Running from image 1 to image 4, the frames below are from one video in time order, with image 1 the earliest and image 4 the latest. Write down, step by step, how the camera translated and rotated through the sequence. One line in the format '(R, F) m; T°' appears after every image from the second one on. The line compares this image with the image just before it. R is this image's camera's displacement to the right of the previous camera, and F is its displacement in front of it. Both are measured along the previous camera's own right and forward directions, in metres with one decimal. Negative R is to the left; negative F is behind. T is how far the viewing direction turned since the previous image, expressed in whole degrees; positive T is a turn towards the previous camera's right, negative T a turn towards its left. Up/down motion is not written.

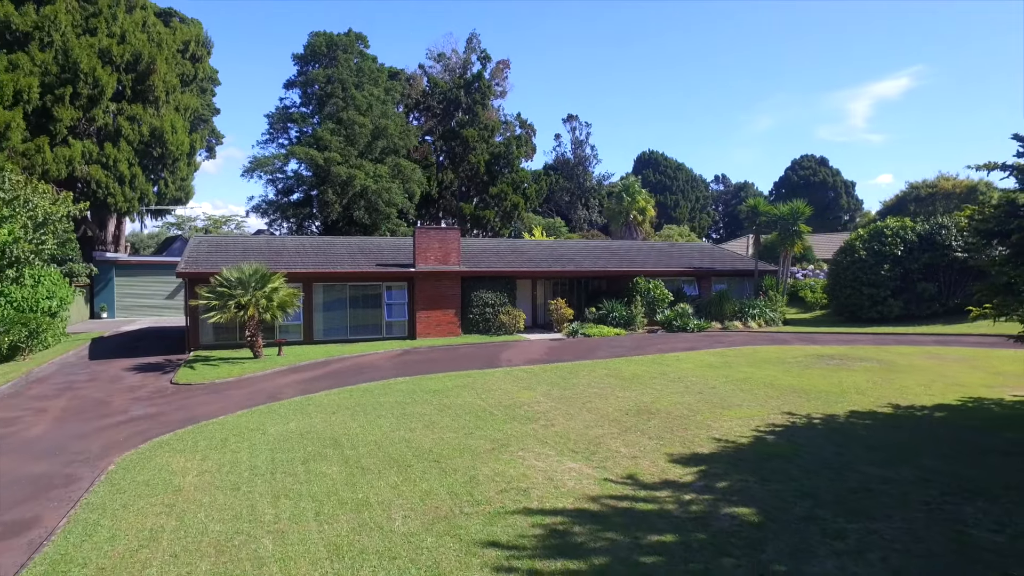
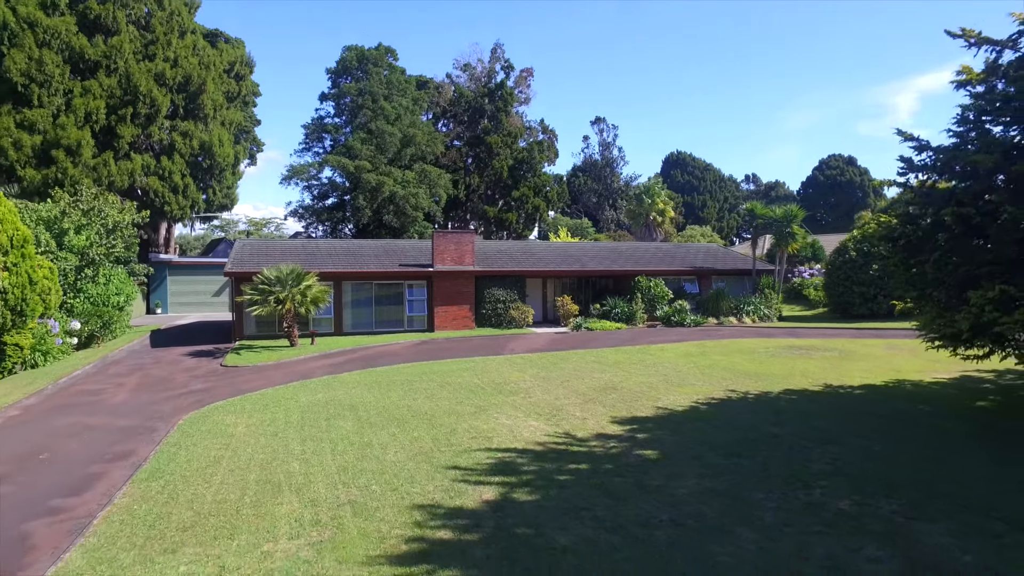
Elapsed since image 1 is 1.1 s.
(+1.0, -2.2) m; -3°
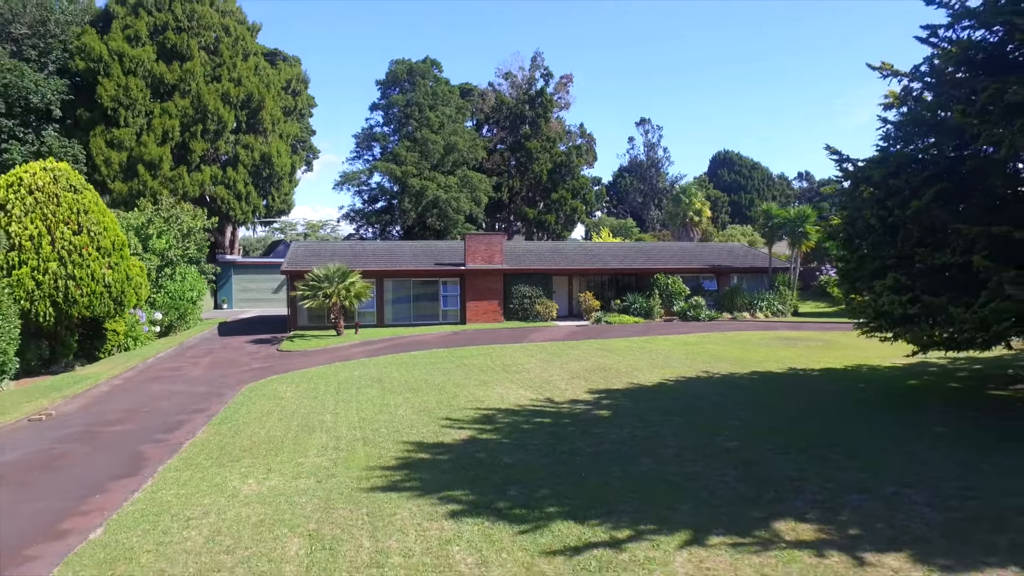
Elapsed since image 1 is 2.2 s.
(+1.2, -2.3) m; -5°
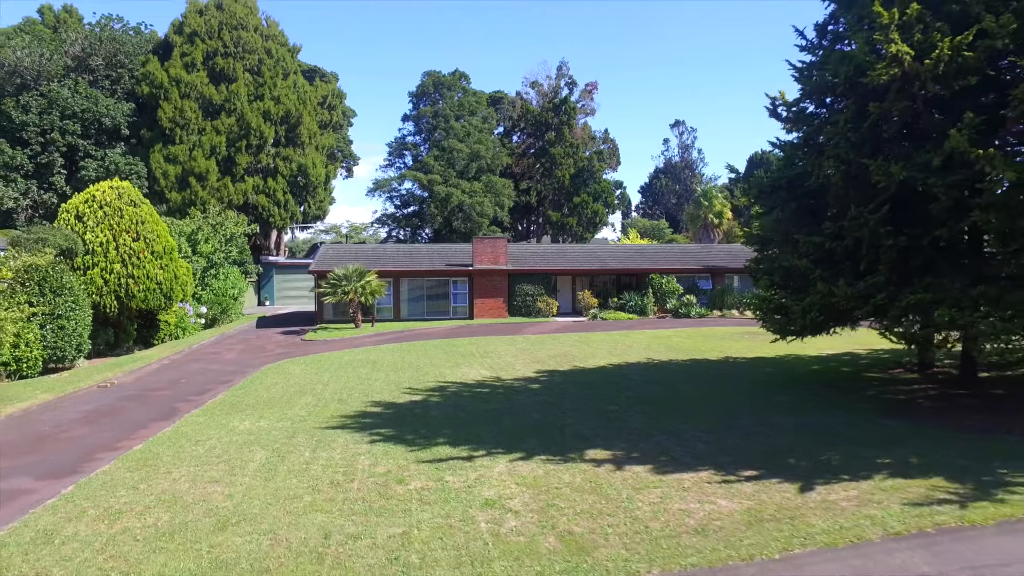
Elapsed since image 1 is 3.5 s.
(+2.0, -2.7) m; -4°
